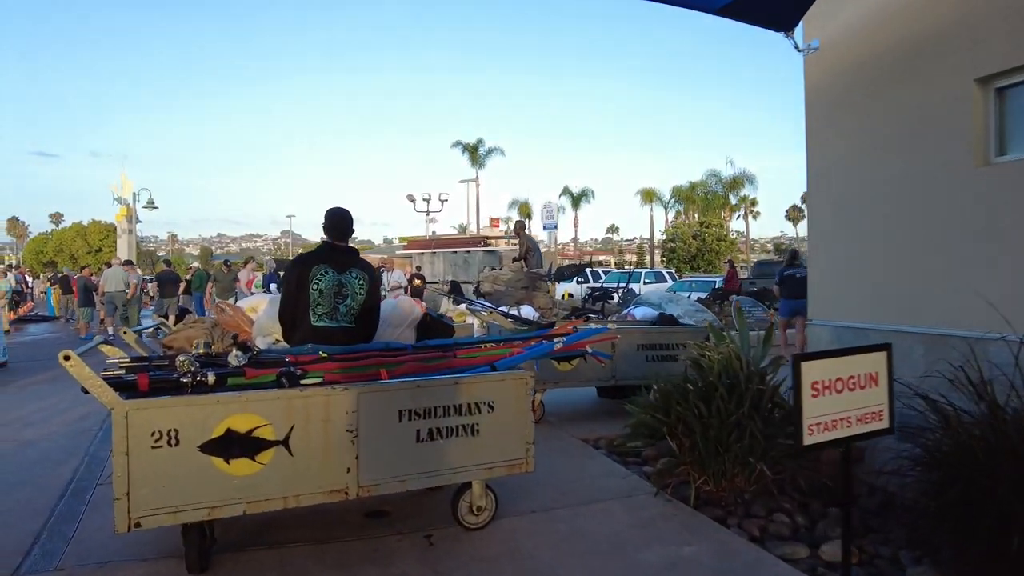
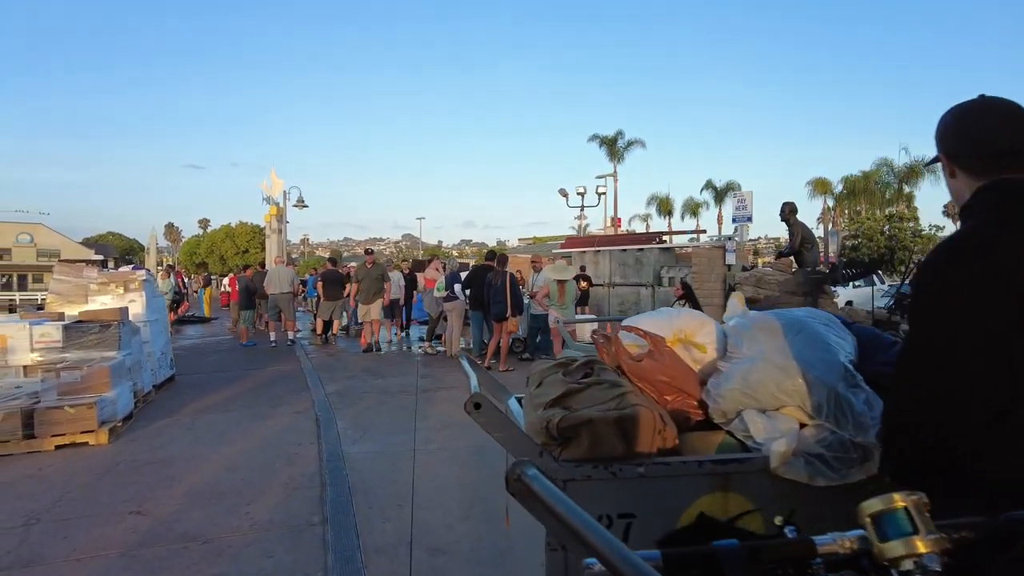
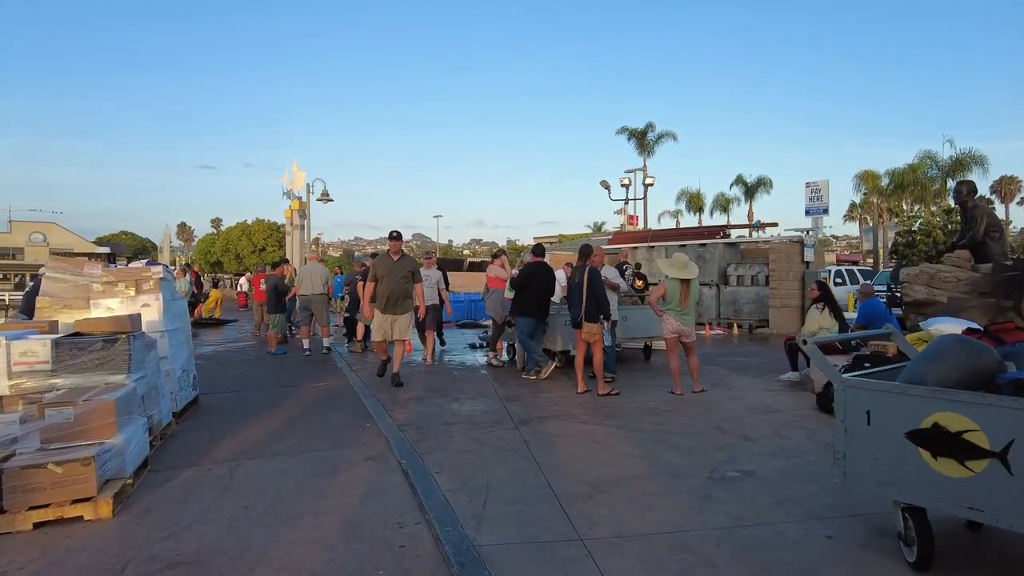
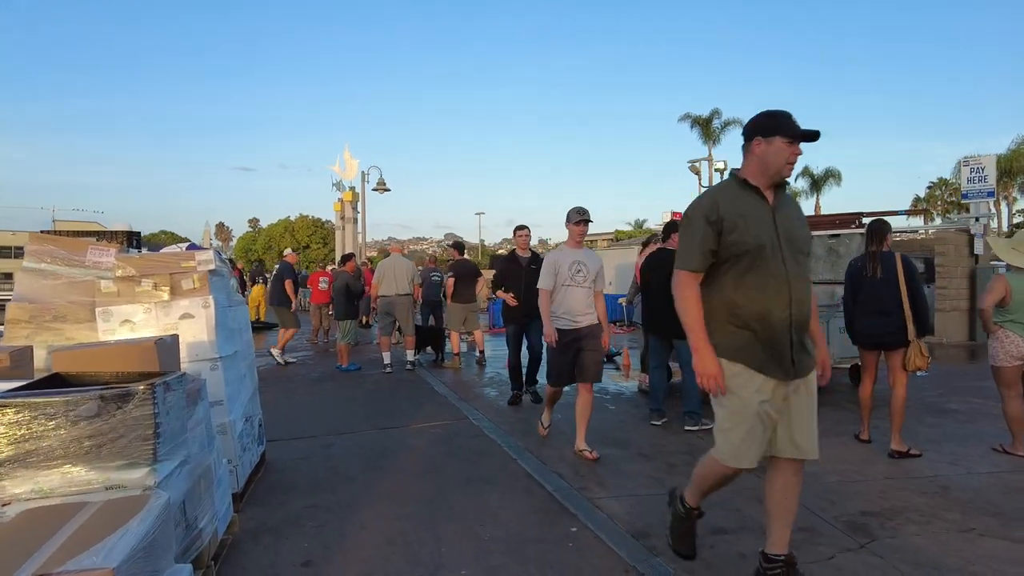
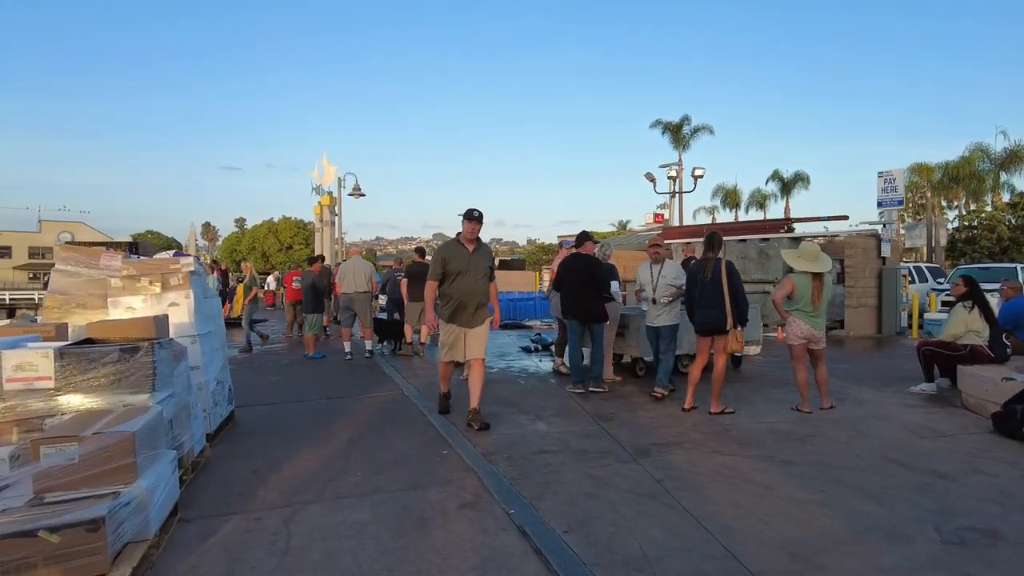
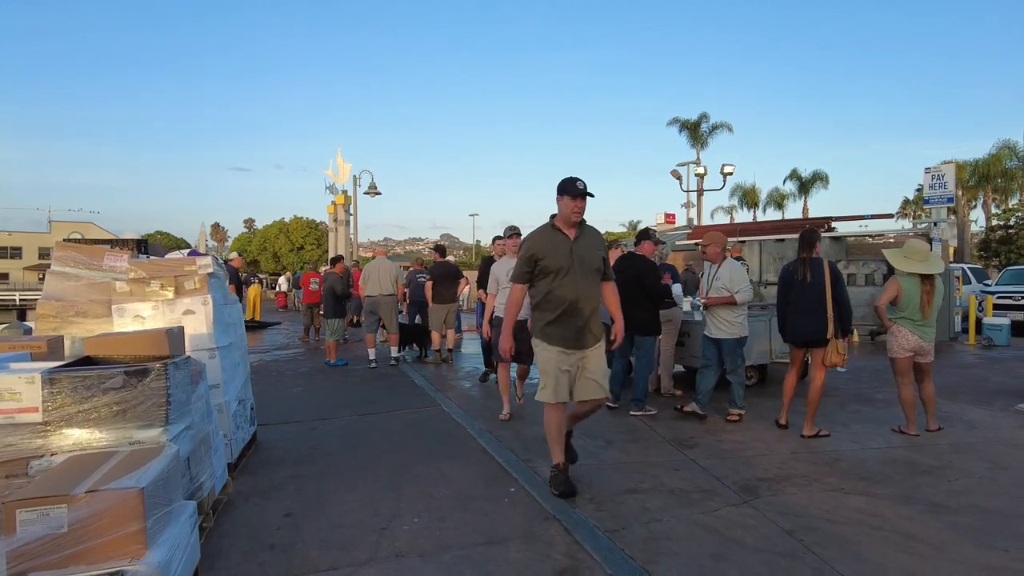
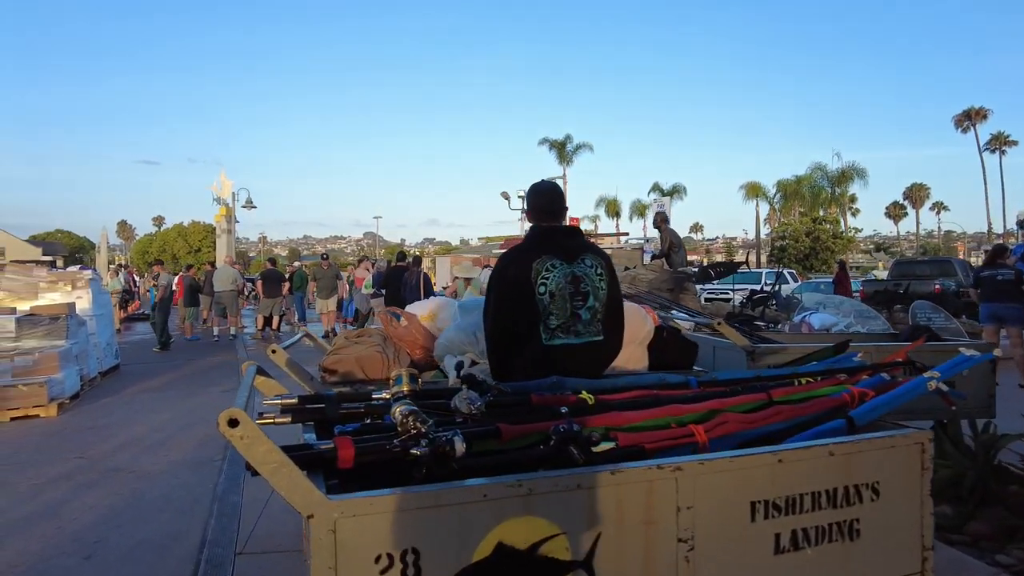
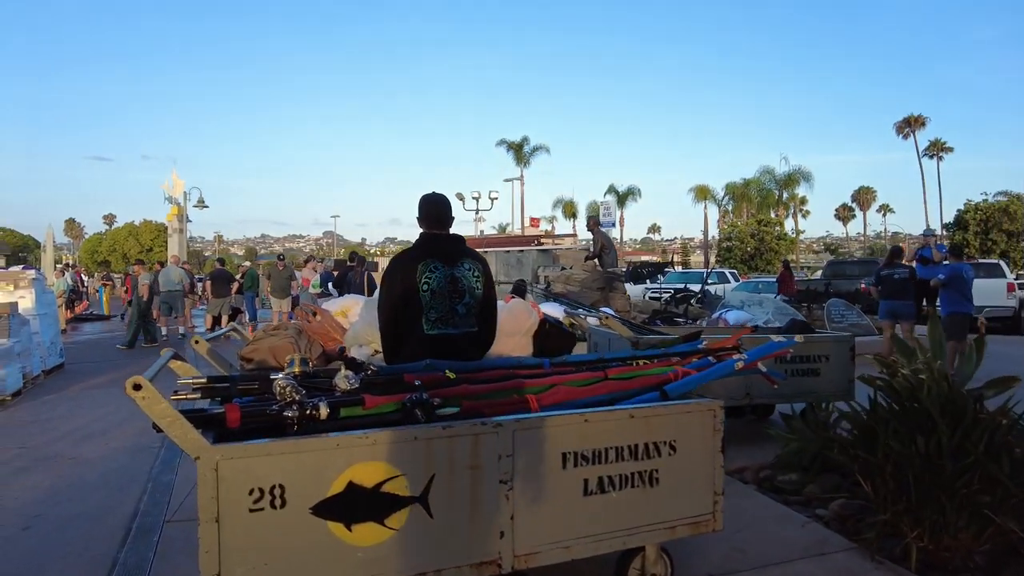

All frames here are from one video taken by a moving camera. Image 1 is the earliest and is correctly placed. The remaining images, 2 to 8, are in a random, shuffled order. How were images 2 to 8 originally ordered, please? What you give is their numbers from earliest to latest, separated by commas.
8, 7, 2, 3, 5, 6, 4
